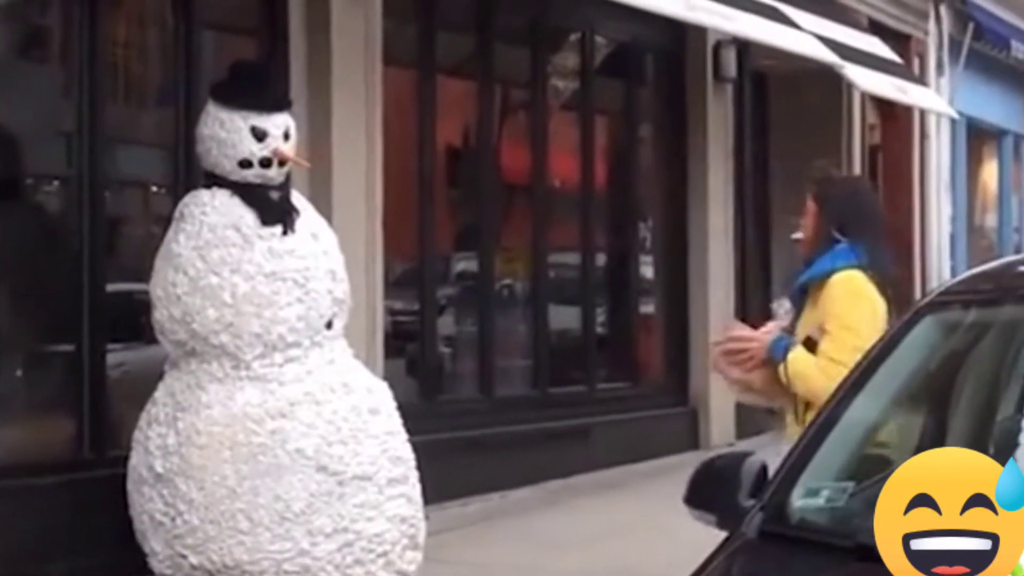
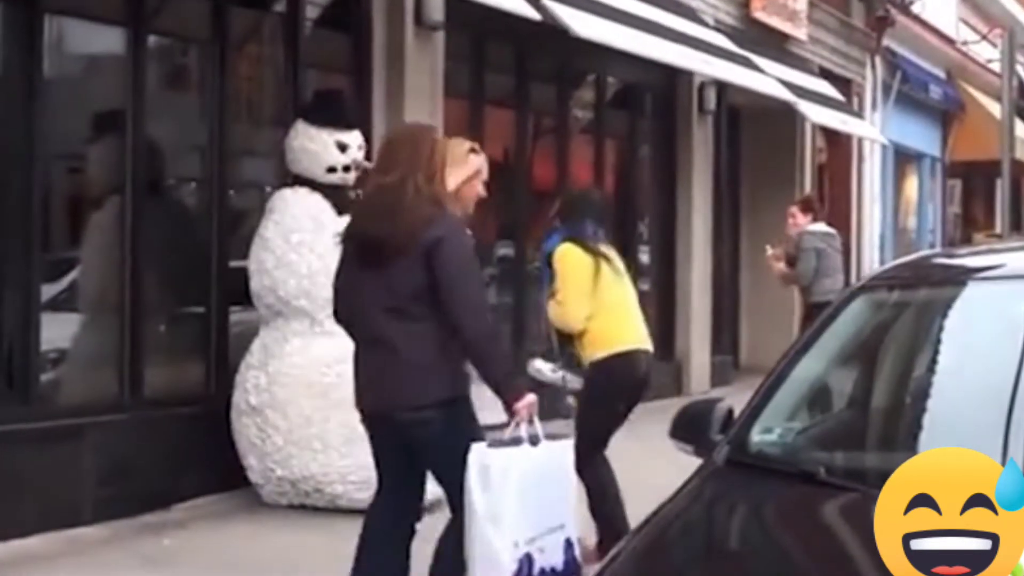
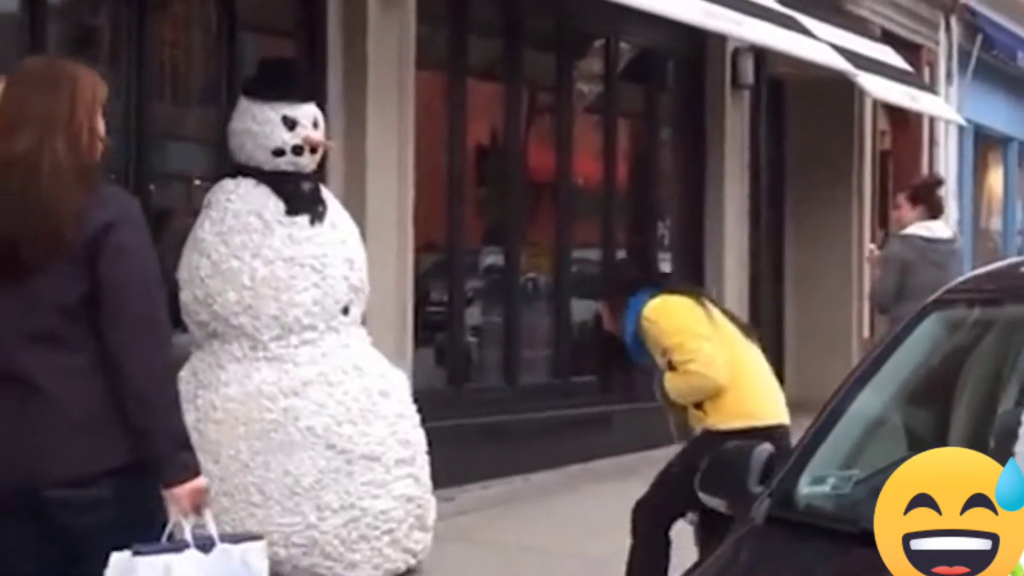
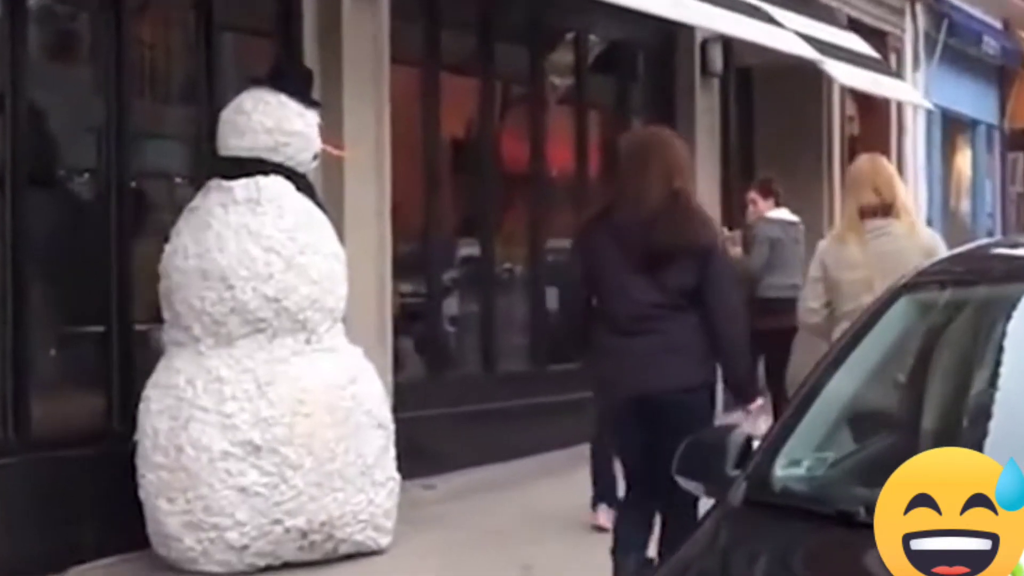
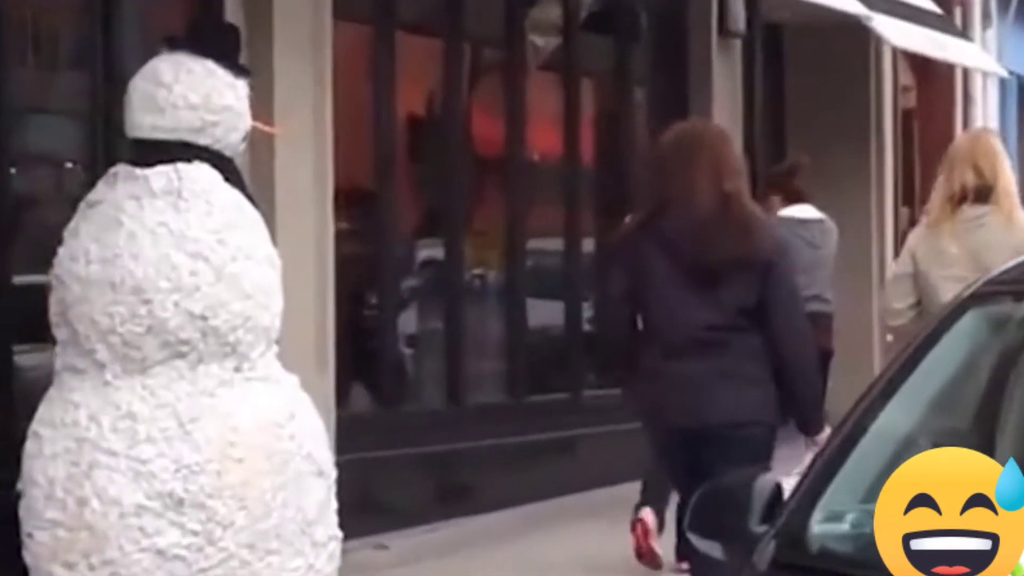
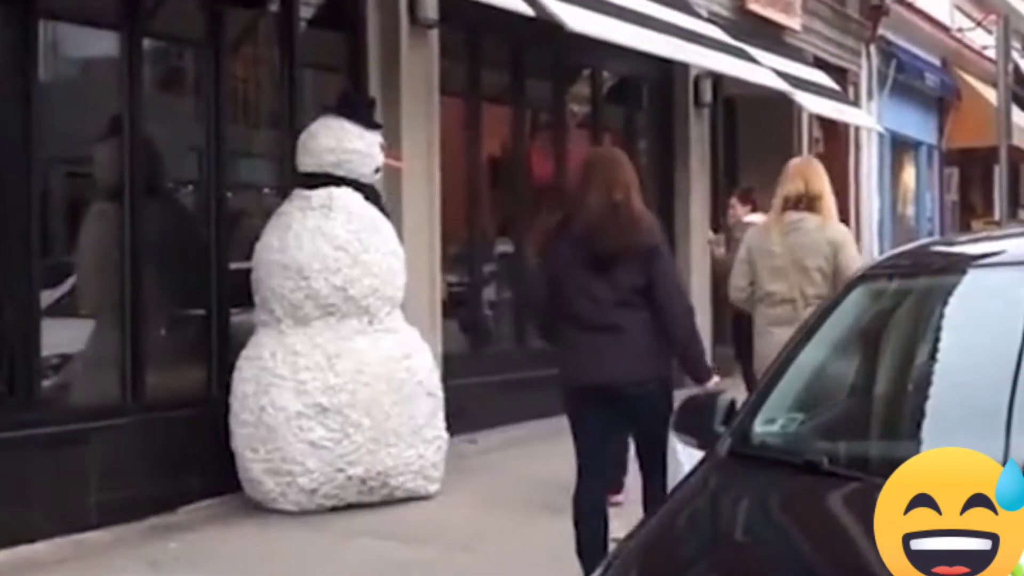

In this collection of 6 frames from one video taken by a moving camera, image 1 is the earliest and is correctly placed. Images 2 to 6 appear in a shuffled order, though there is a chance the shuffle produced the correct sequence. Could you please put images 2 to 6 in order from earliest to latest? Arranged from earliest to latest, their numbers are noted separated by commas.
3, 2, 6, 4, 5
